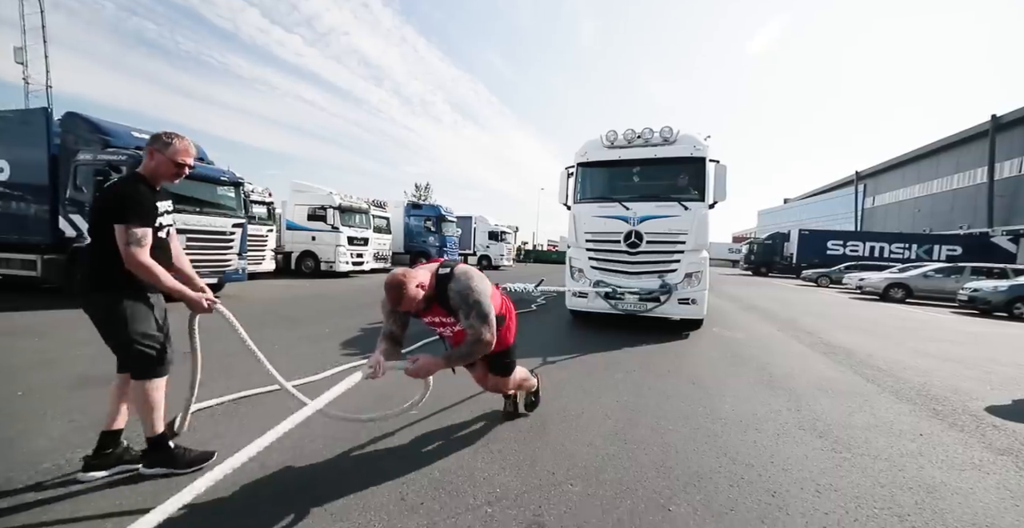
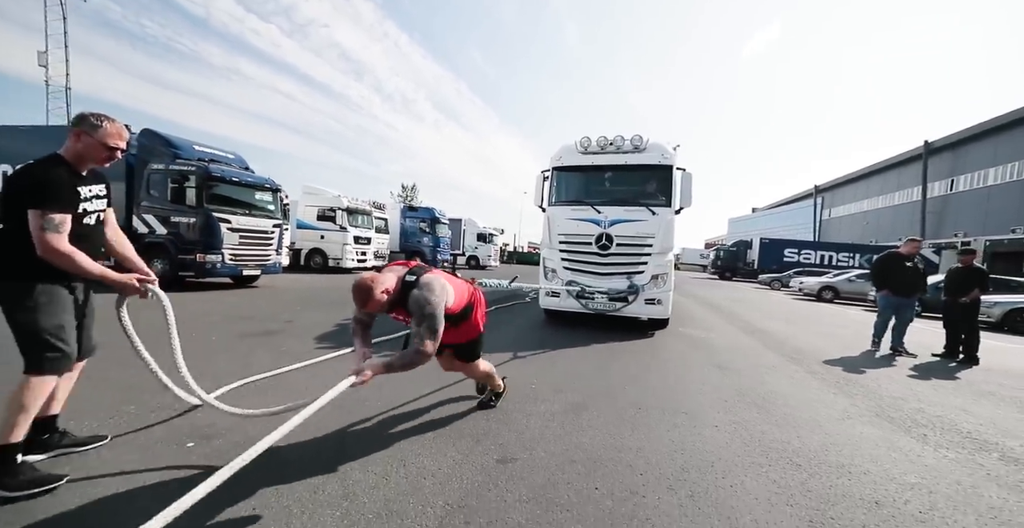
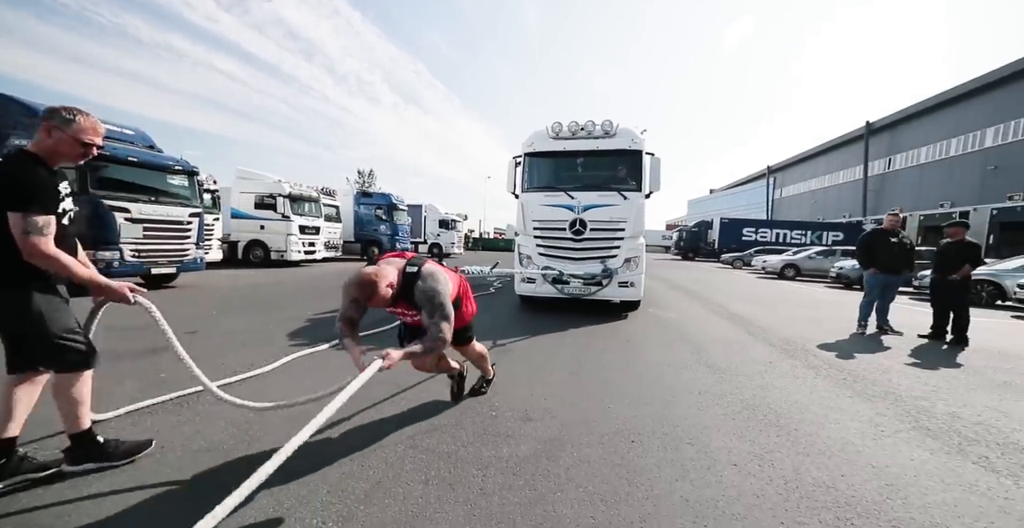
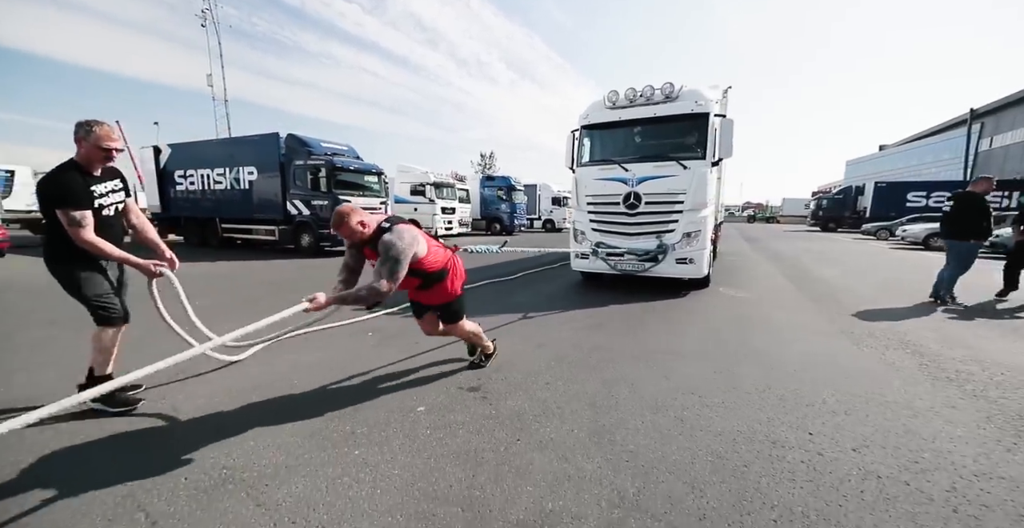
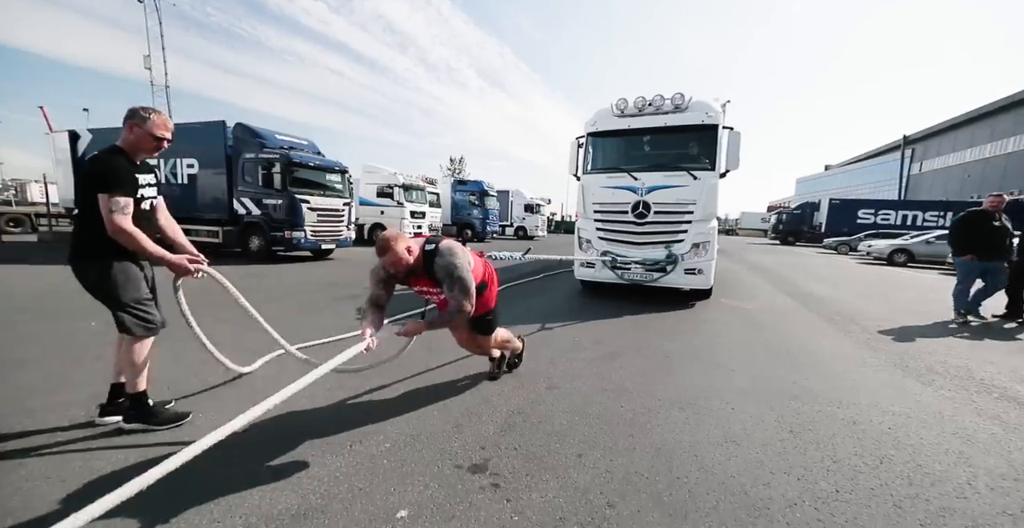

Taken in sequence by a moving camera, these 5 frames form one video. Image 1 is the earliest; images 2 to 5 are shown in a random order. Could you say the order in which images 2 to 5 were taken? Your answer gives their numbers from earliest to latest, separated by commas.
3, 2, 5, 4
